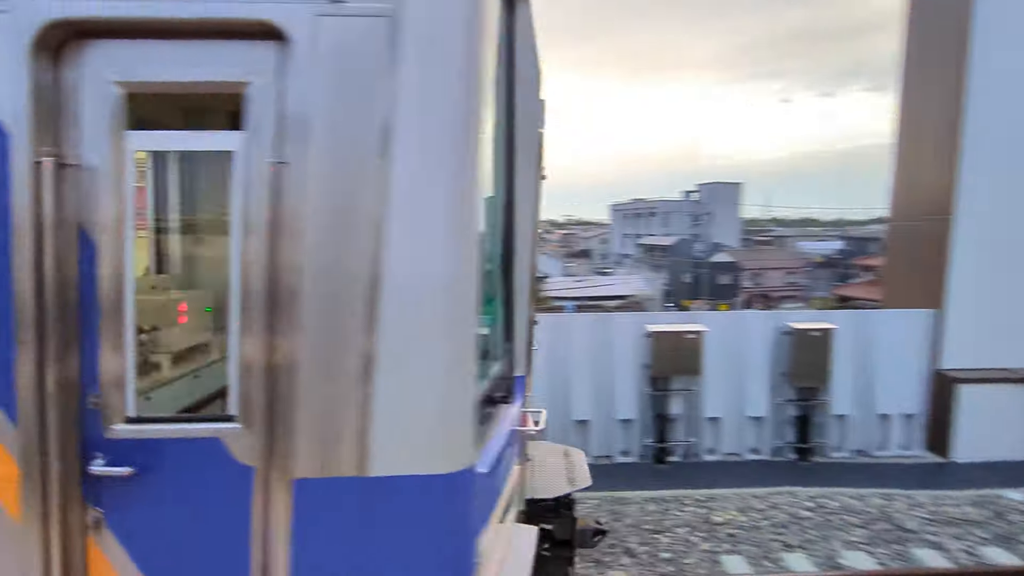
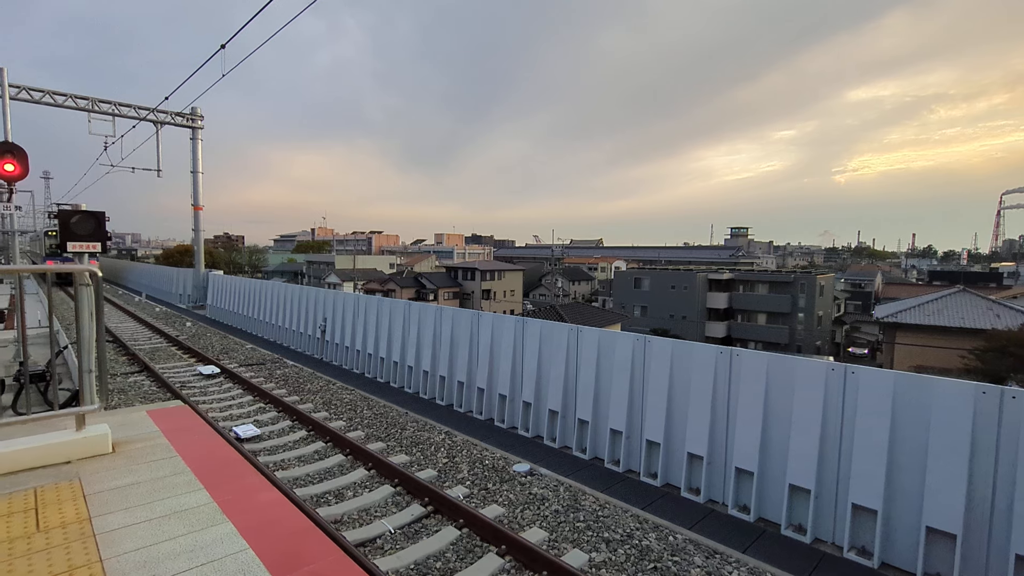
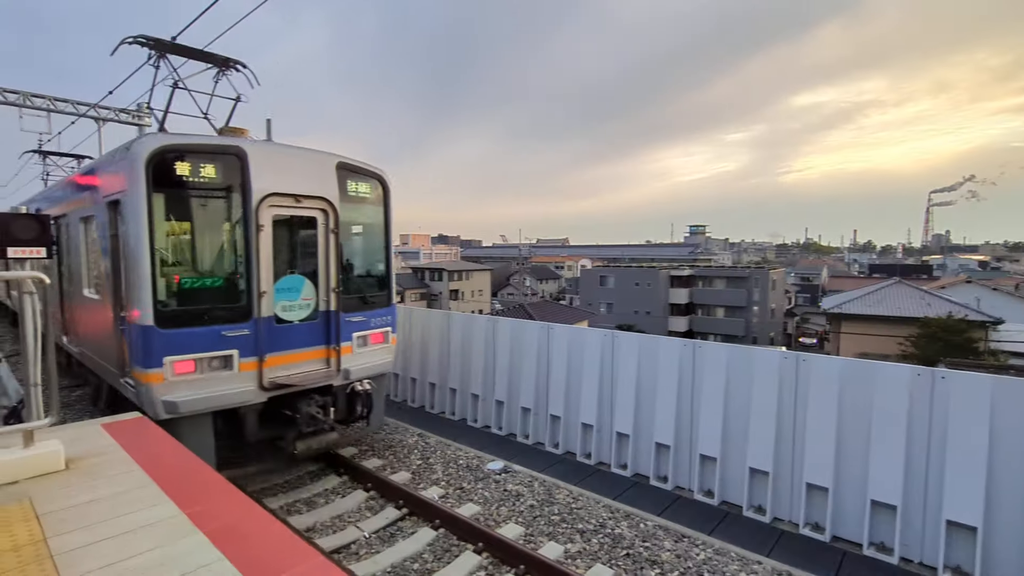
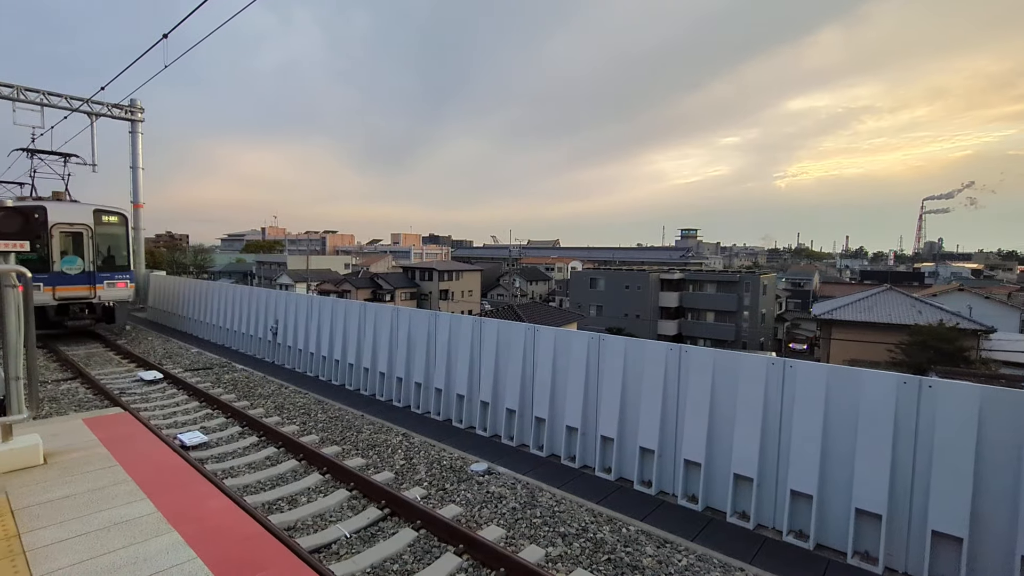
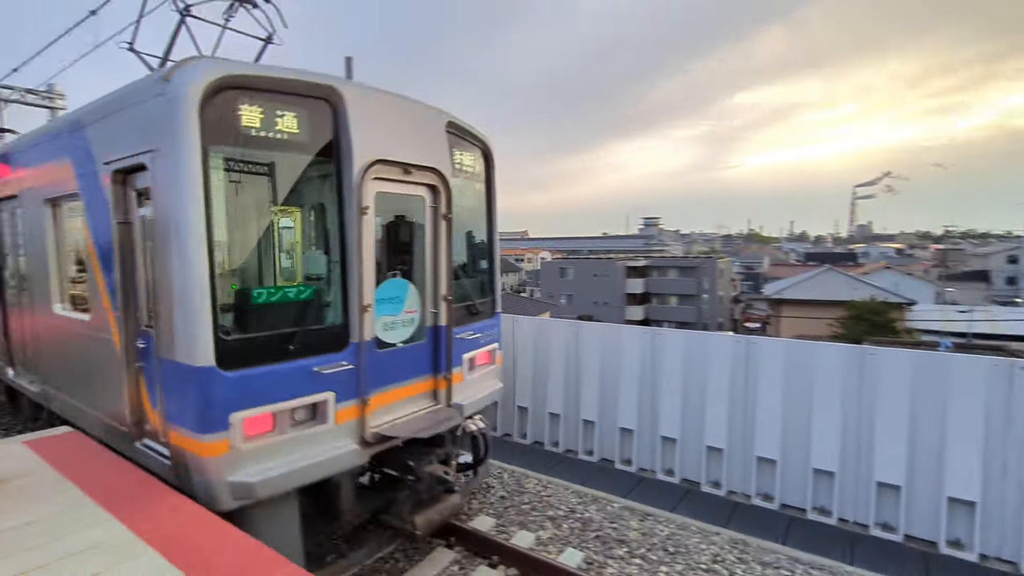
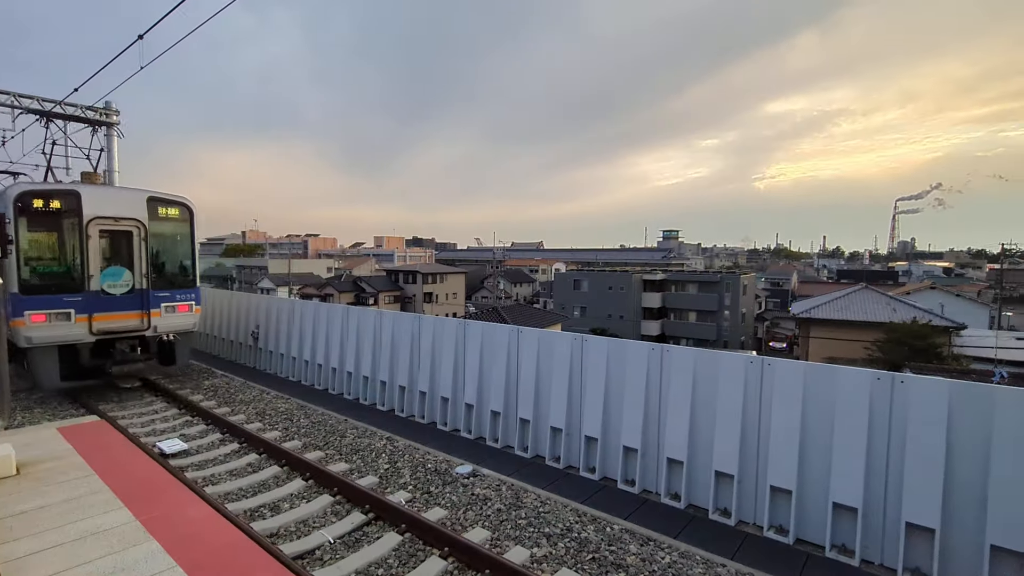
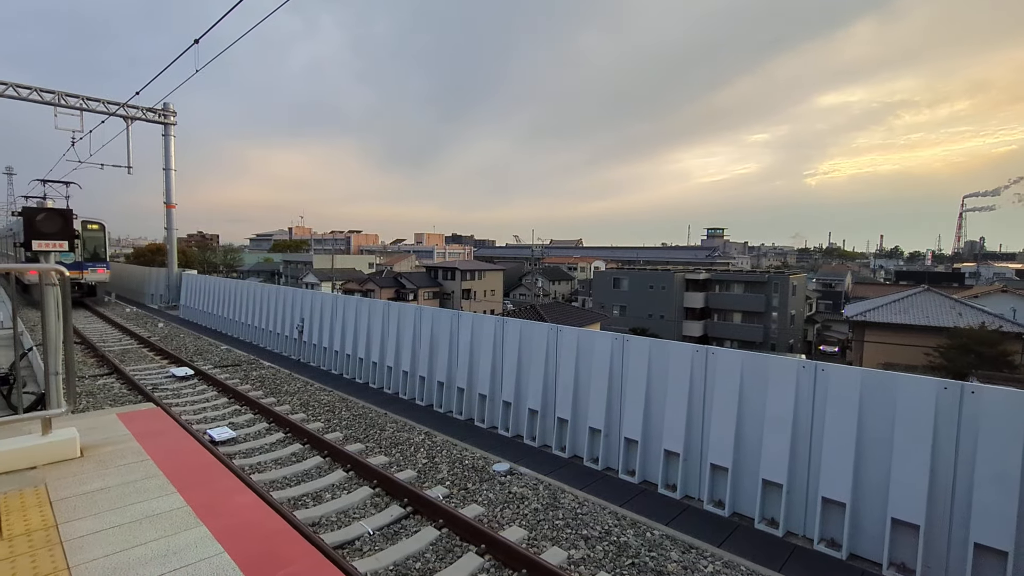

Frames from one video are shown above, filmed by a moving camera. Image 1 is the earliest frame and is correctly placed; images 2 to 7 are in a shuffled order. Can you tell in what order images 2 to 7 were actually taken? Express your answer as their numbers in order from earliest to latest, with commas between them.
5, 3, 6, 4, 7, 2
